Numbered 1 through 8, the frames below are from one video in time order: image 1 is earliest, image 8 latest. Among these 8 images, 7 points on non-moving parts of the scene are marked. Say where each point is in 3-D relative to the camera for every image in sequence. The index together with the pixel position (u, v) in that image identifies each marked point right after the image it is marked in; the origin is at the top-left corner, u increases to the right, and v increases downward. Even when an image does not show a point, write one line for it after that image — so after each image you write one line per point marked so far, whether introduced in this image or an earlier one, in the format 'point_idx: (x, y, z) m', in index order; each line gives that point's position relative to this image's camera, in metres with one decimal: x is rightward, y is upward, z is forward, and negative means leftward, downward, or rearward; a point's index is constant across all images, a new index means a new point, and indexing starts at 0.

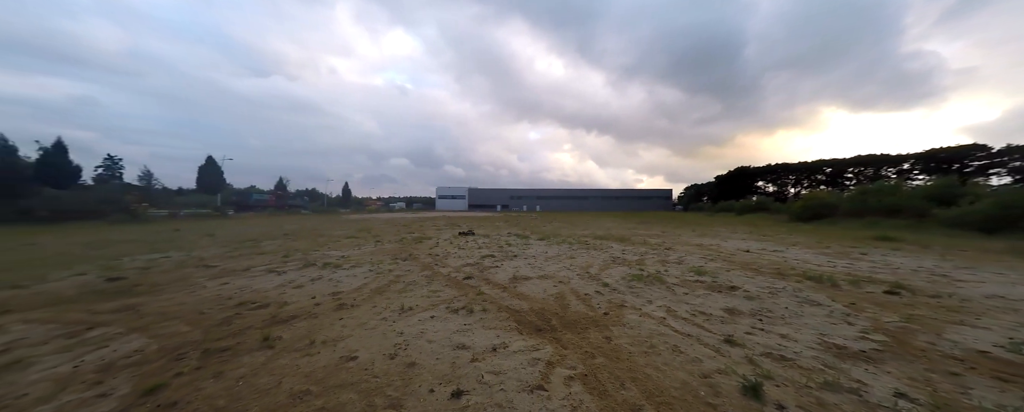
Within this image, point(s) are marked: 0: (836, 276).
0: (+7.8, -1.7, +7.5) m
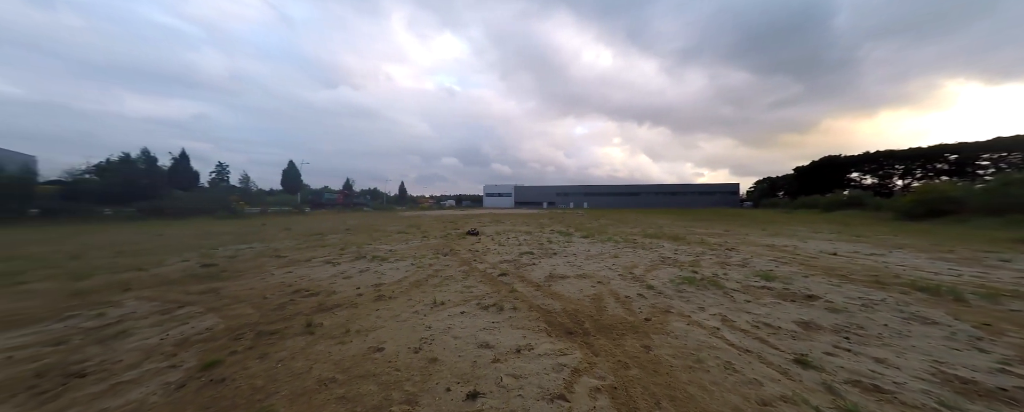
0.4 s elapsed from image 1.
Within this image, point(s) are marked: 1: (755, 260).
0: (+8.6, -1.6, +5.9) m
1: (+7.2, -1.6, +9.4) m
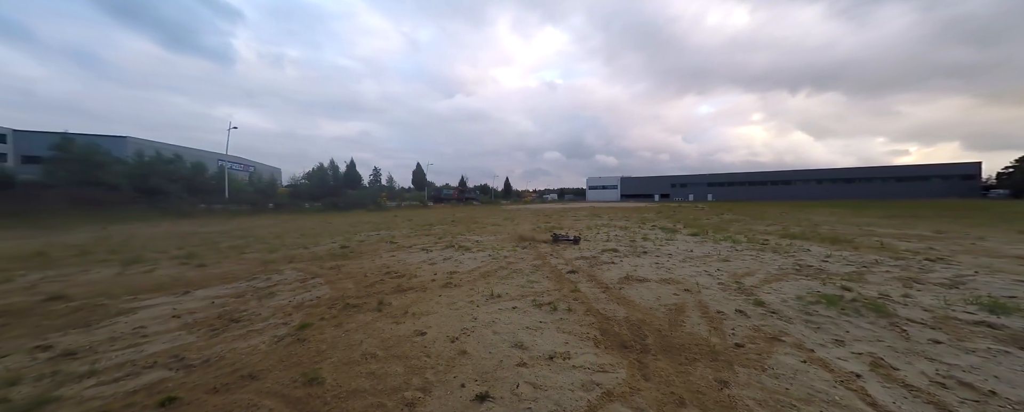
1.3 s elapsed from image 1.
0: (+9.2, -1.4, +2.4) m
1: (+9.1, -1.4, +6.2) m
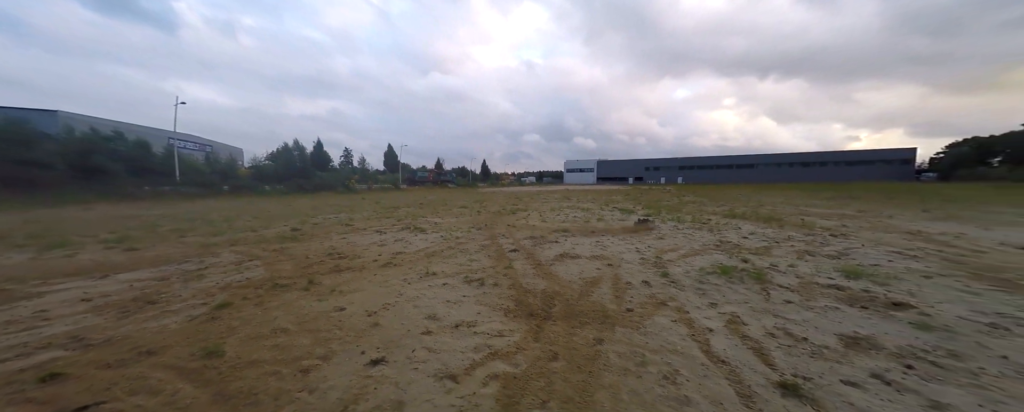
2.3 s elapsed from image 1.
0: (+8.2, -1.2, +3.4) m
1: (+7.9, -1.0, +7.1) m
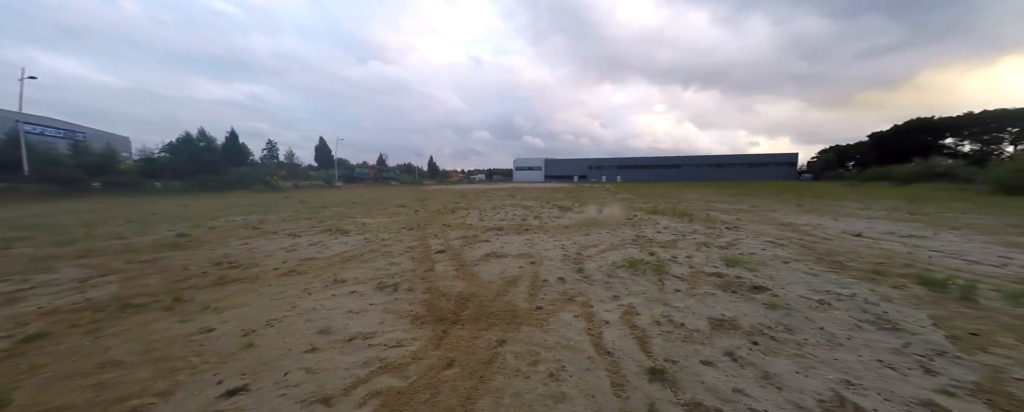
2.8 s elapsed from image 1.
0: (+7.1, -1.2, +4.6) m
1: (+6.1, -0.9, +8.2) m
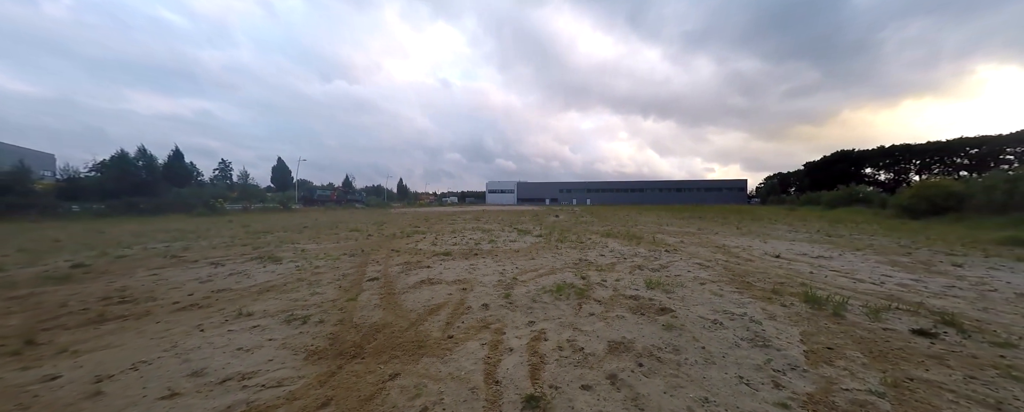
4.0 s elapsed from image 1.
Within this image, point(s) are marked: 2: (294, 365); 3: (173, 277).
0: (+5.8, -1.6, +5.2) m
1: (+4.5, -1.6, +8.7) m
2: (-2.3, -1.7, +3.3) m
3: (-7.2, -1.5, +6.7) m
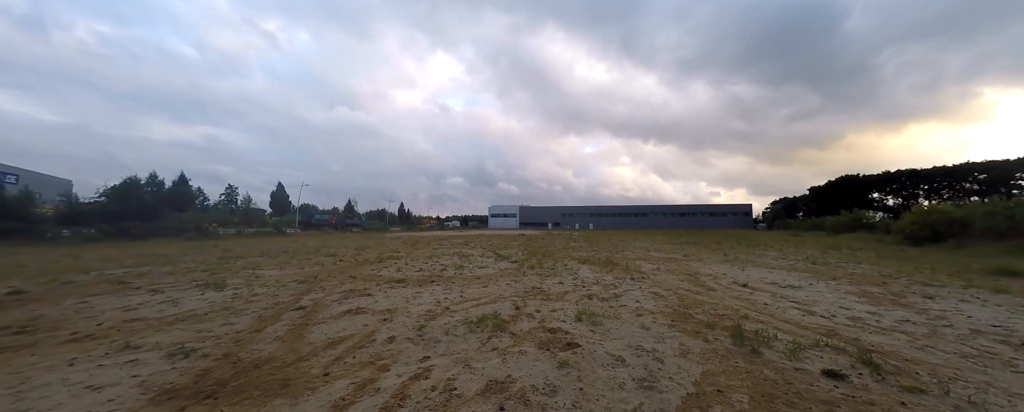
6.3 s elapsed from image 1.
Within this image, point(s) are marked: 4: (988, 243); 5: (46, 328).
0: (+4.5, -2.0, +4.9) m
1: (+3.2, -2.3, +8.4) m
2: (-3.7, -1.9, +3.1) m
3: (-8.6, -2.1, +6.6) m
4: (+27.9, -2.1, +18.6) m
5: (-7.5, -2.0, +5.1) m
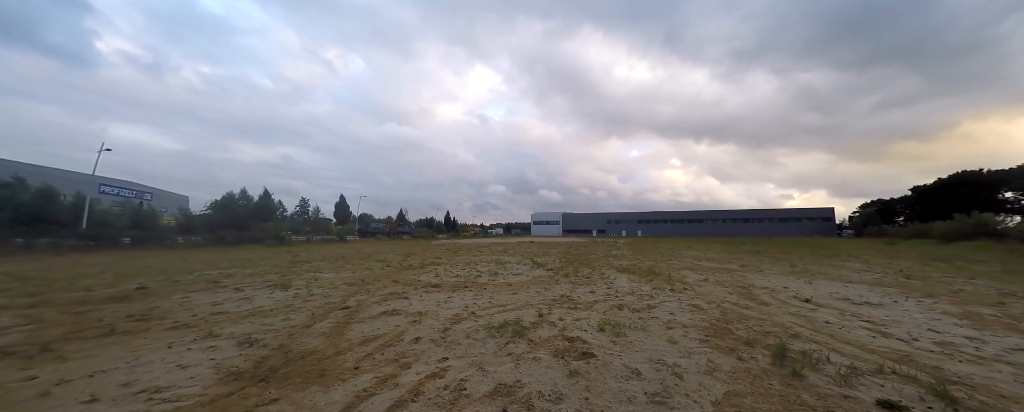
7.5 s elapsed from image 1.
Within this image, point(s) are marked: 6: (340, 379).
0: (+4.7, -2.1, +4.3) m
1: (+4.0, -2.4, +7.9) m
2: (-3.6, -2.1, +3.7) m
3: (-7.9, -2.3, +7.9) m
4: (+30.0, -2.2, +14.3) m
5: (-7.1, -2.2, +6.2) m
6: (-2.0, -2.1, +3.8) m
